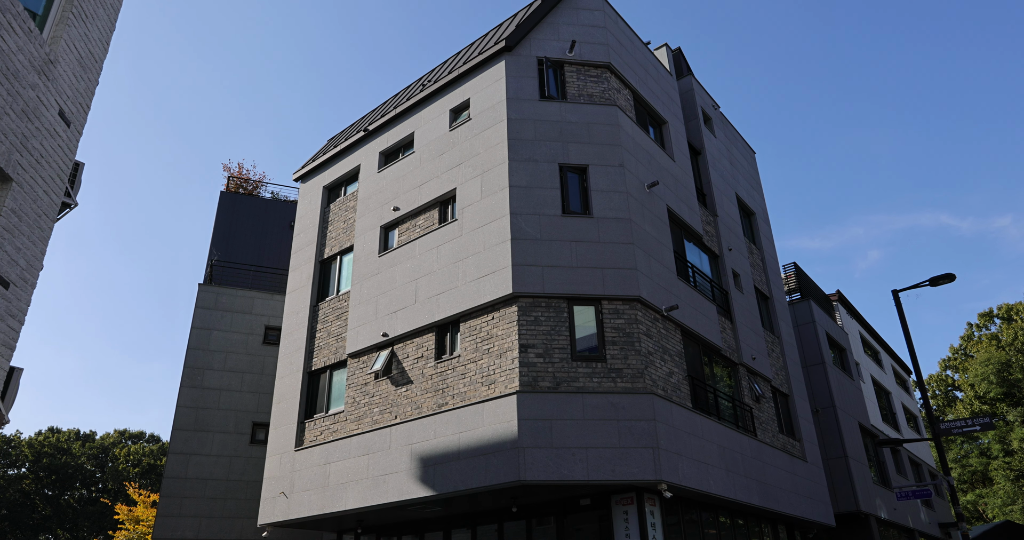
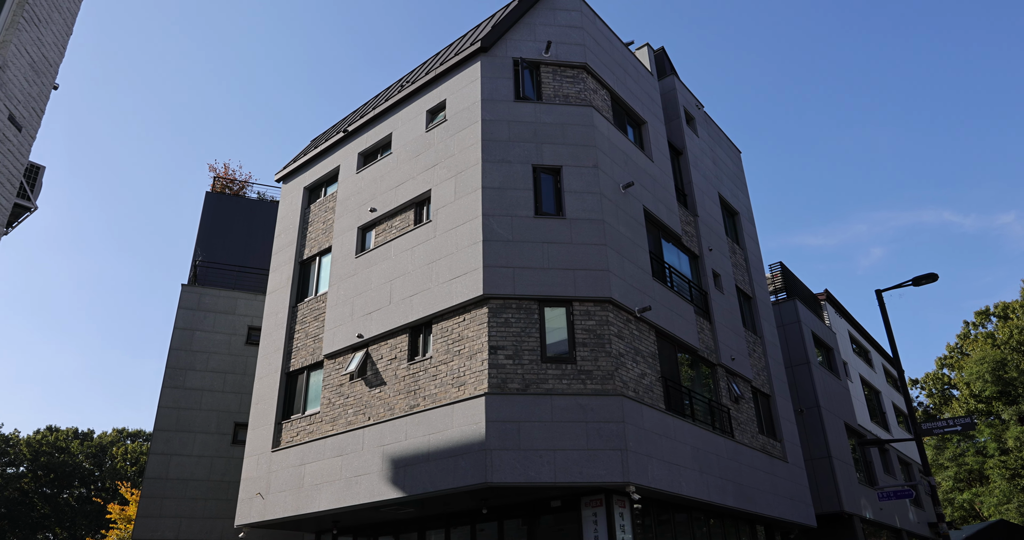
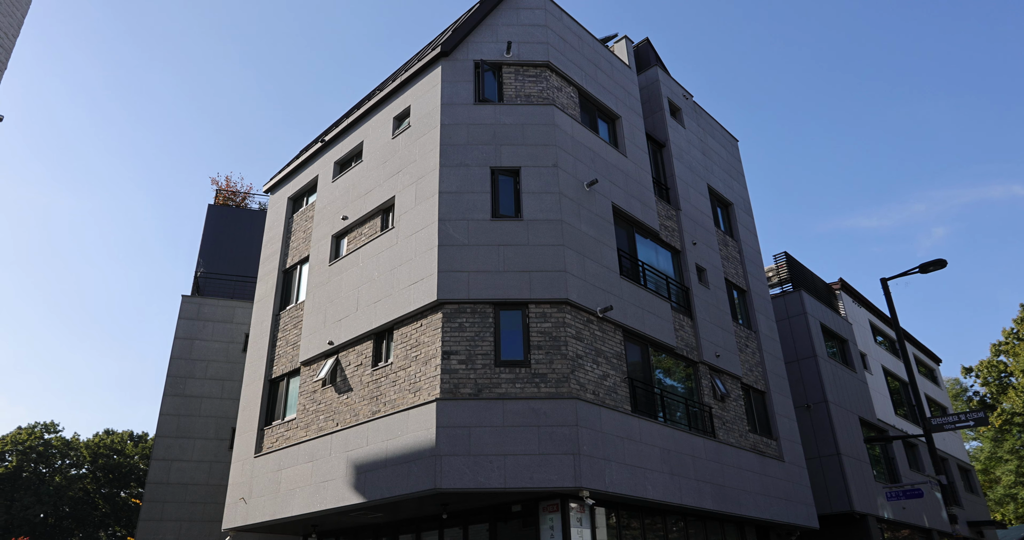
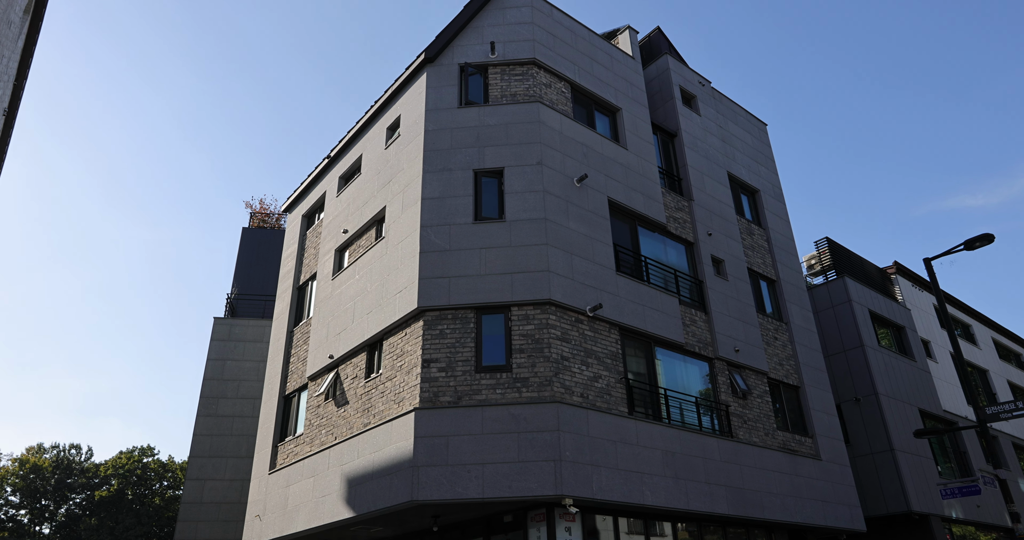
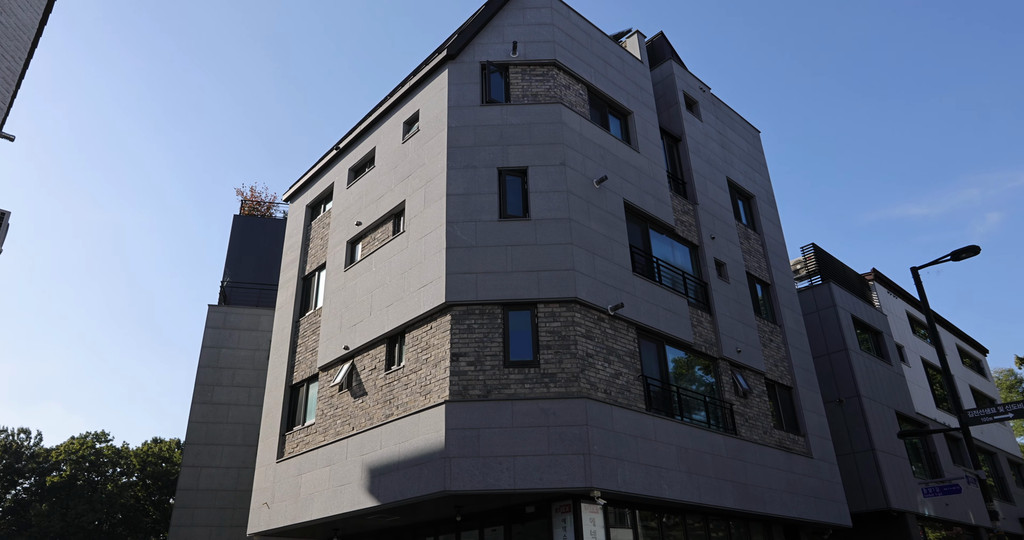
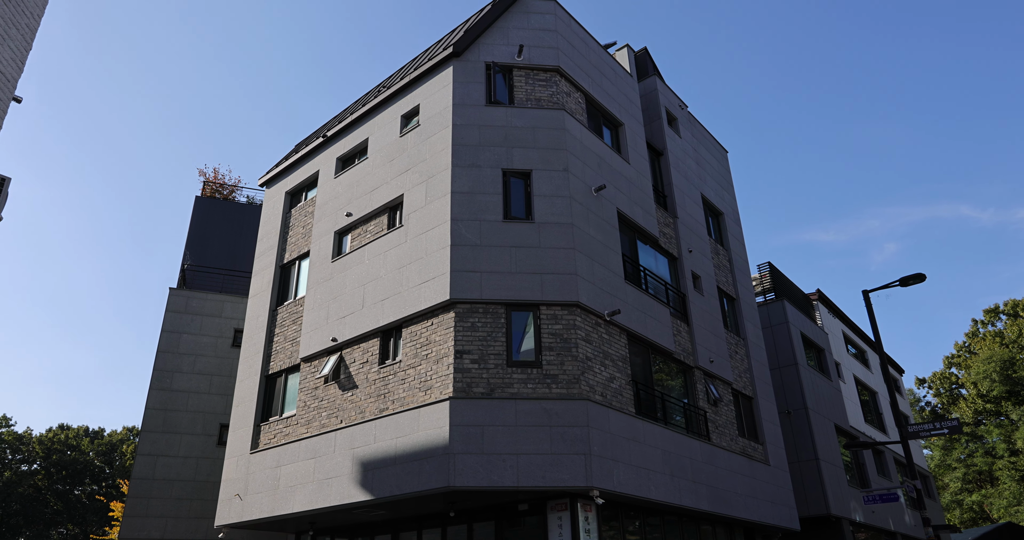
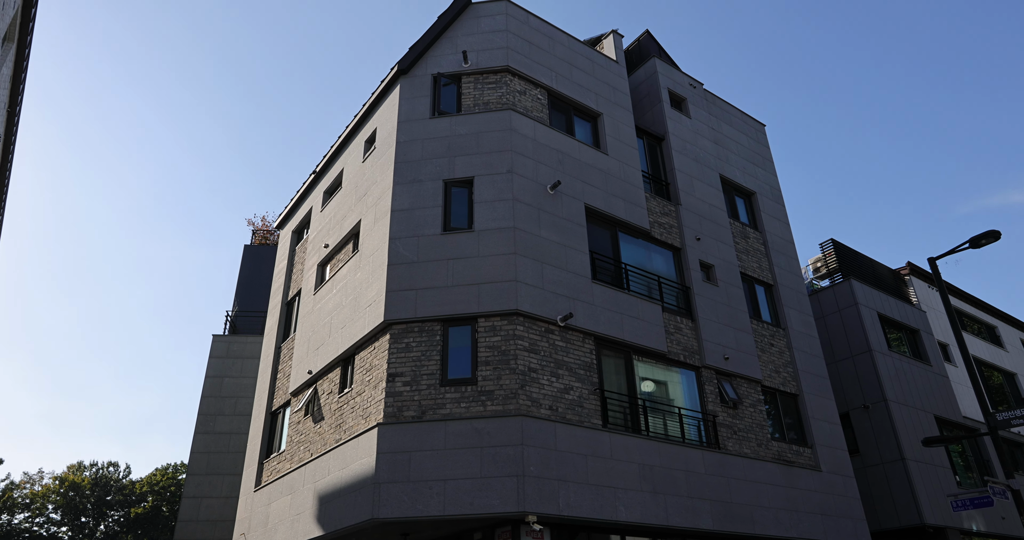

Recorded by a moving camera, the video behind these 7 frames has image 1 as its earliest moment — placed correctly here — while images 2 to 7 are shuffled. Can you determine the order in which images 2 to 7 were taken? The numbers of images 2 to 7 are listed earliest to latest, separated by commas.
2, 6, 3, 5, 4, 7
